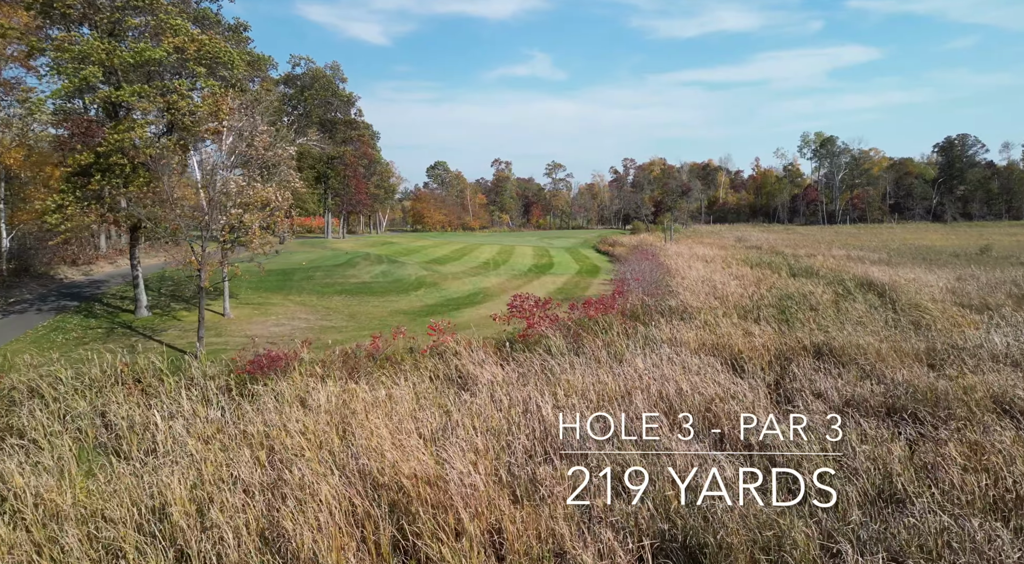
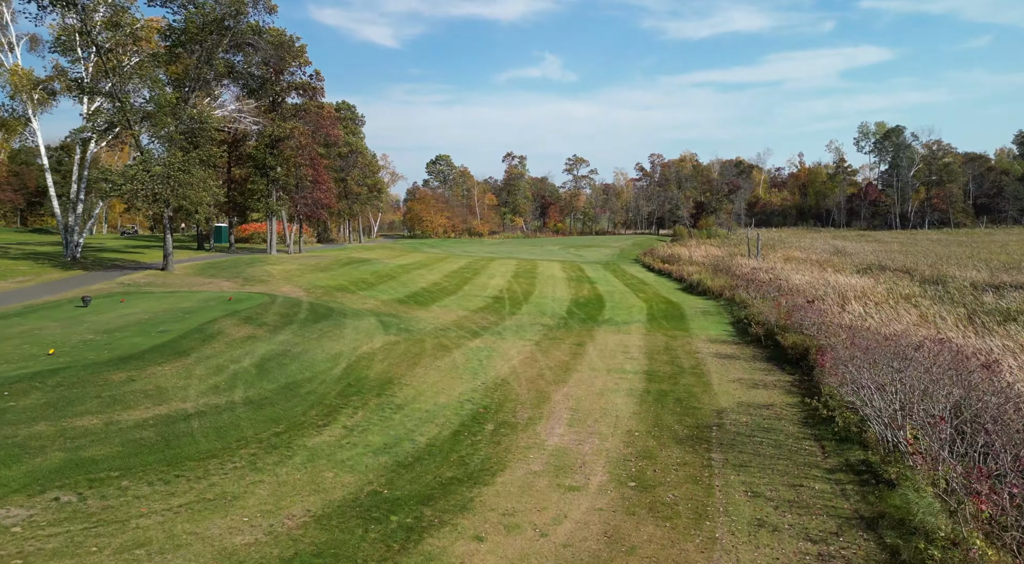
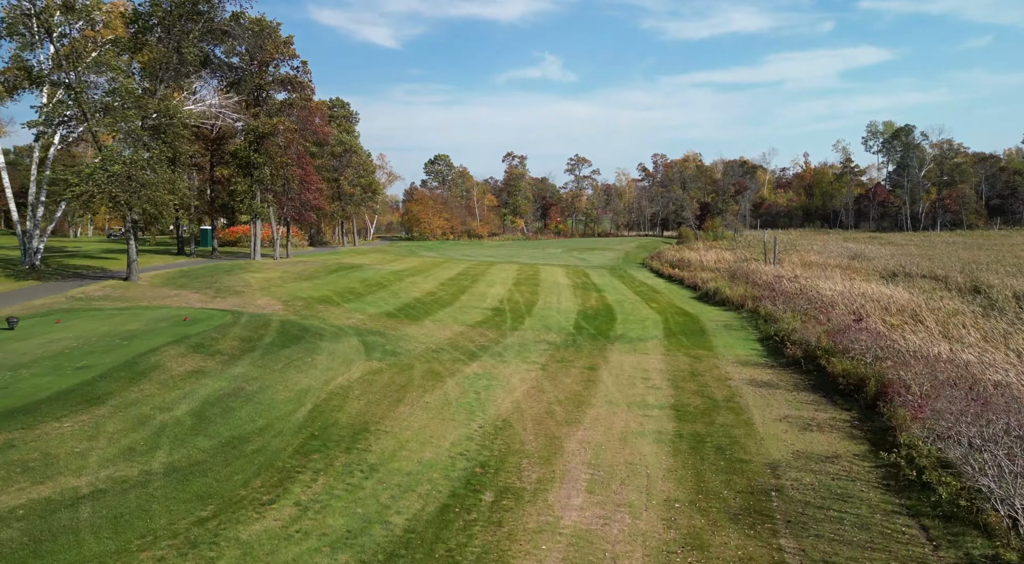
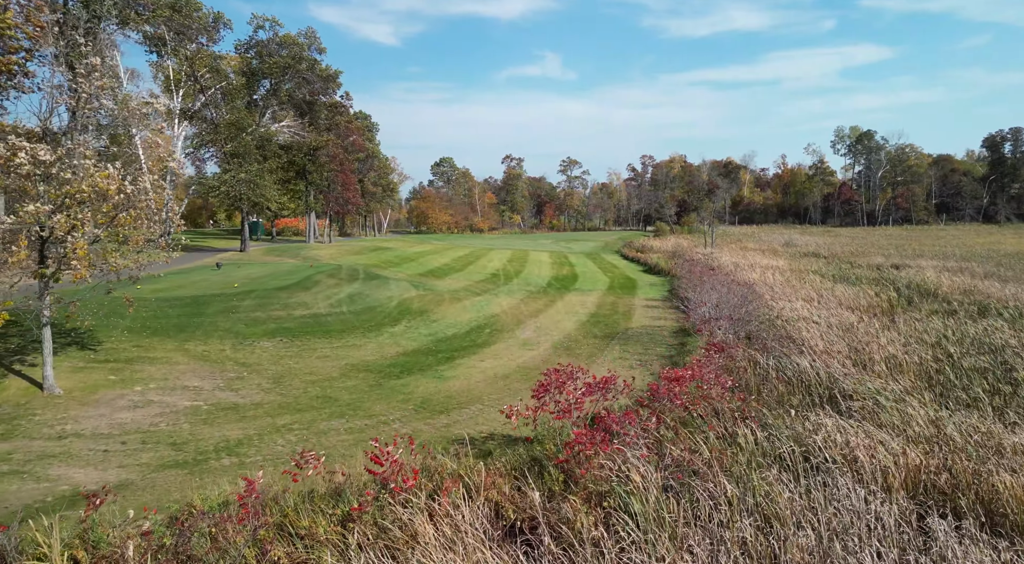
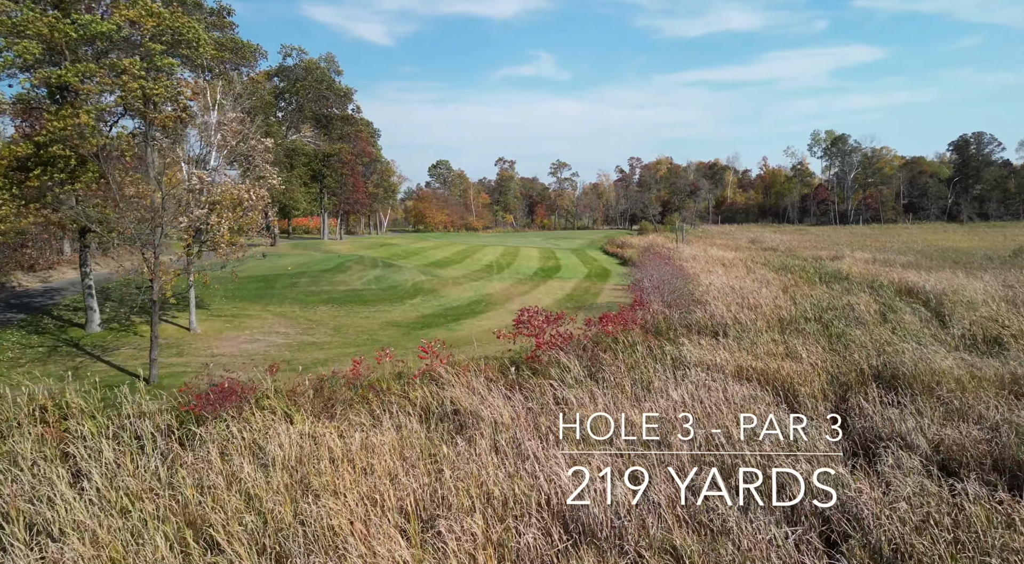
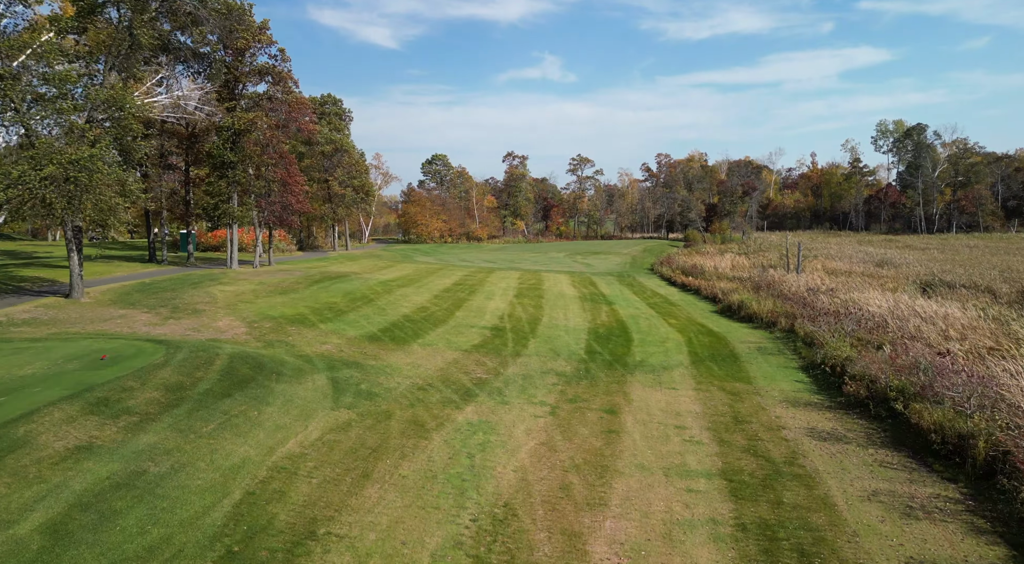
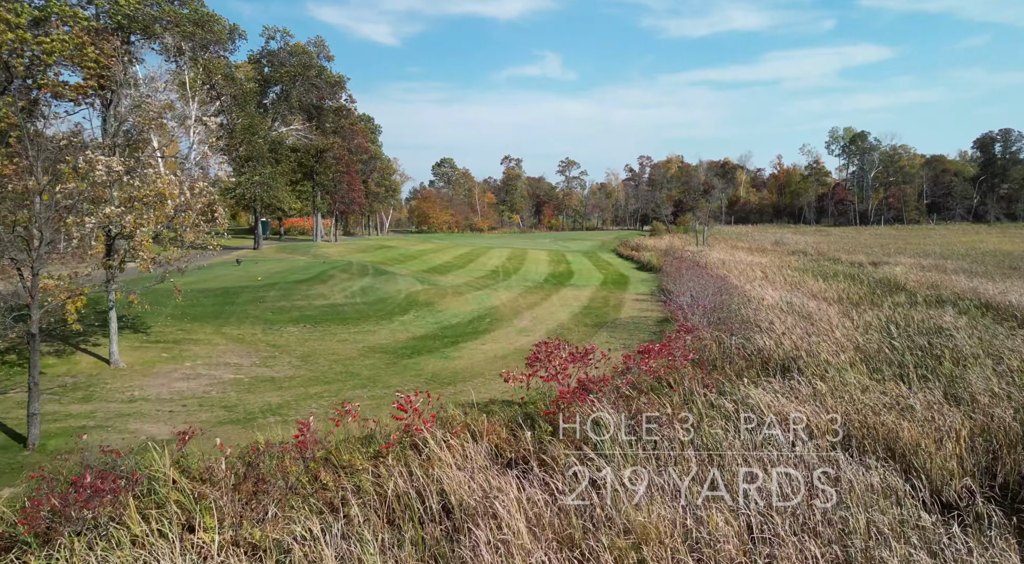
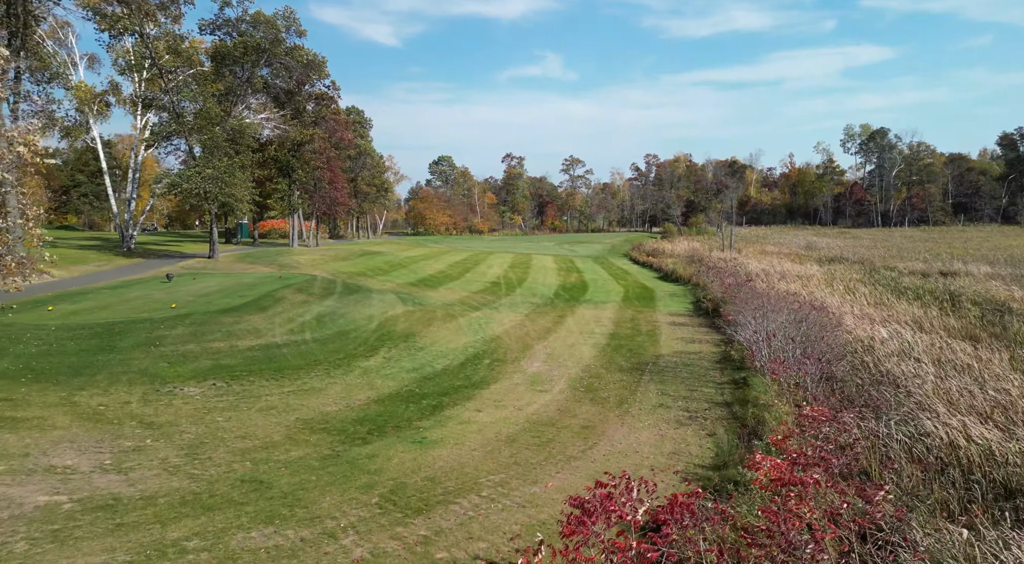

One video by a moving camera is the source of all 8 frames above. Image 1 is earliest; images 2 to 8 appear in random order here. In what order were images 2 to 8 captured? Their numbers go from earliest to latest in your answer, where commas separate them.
5, 7, 4, 8, 2, 3, 6
